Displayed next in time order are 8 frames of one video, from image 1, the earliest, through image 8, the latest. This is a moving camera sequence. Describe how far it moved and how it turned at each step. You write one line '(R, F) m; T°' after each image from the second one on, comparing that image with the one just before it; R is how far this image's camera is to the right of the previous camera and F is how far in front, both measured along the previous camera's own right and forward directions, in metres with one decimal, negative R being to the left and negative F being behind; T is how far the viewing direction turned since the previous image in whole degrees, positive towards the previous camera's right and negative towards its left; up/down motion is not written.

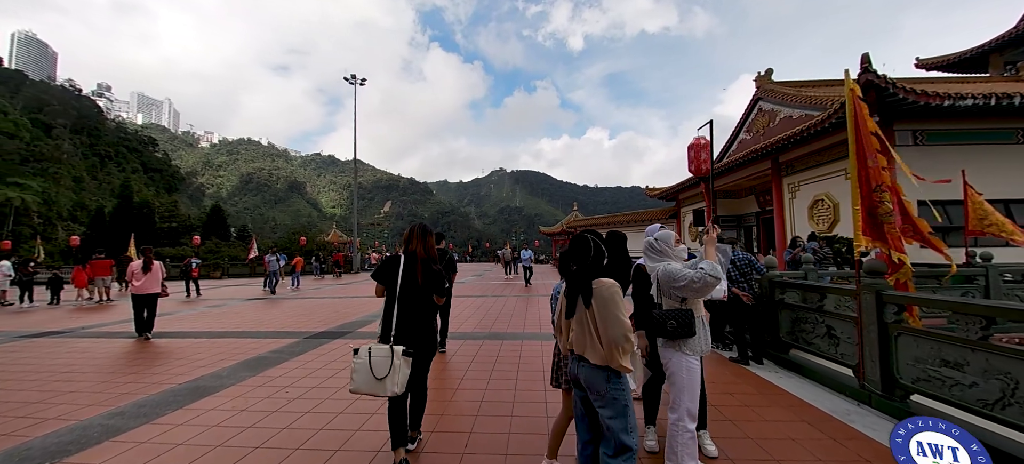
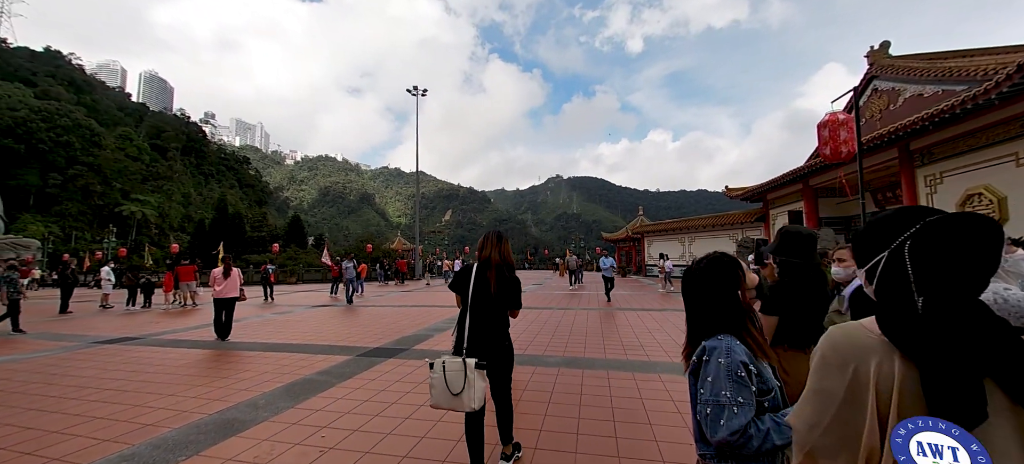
(-0.3, +0.9) m; -9°
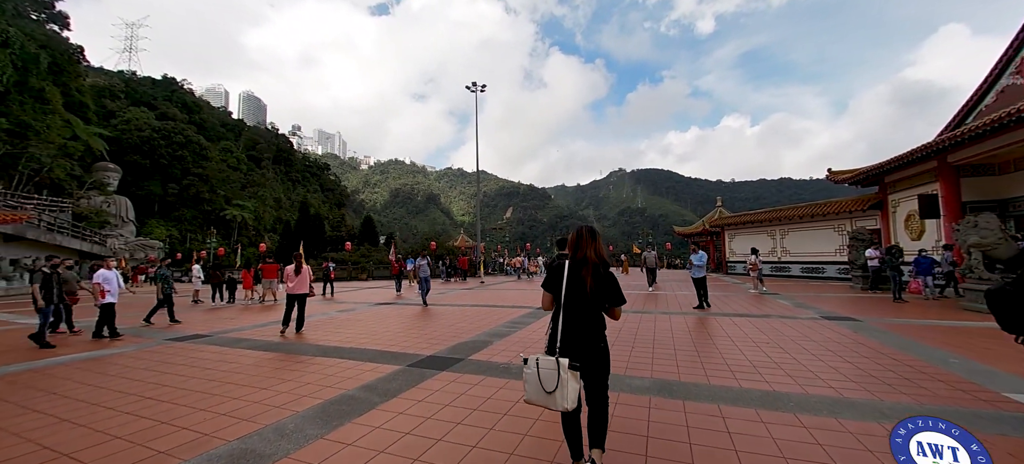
(-0.1, +0.8) m; -9°
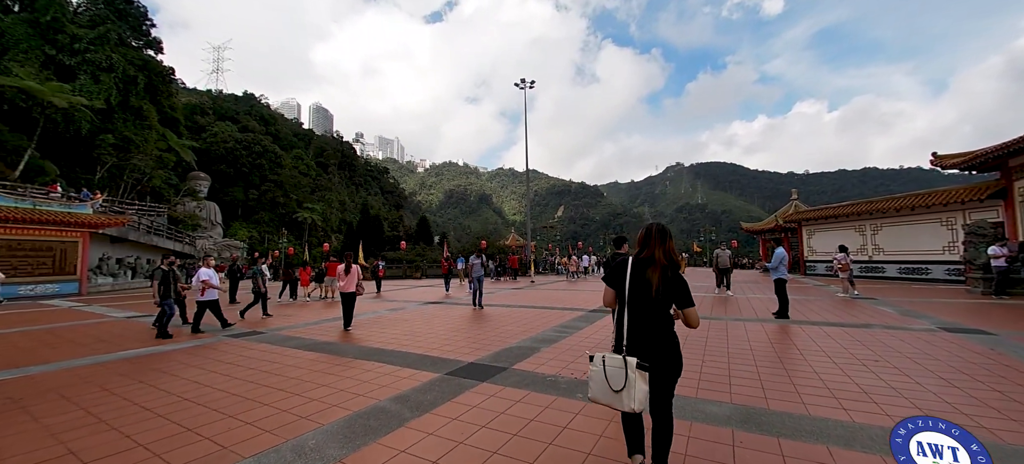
(0.0, +0.5) m; -8°
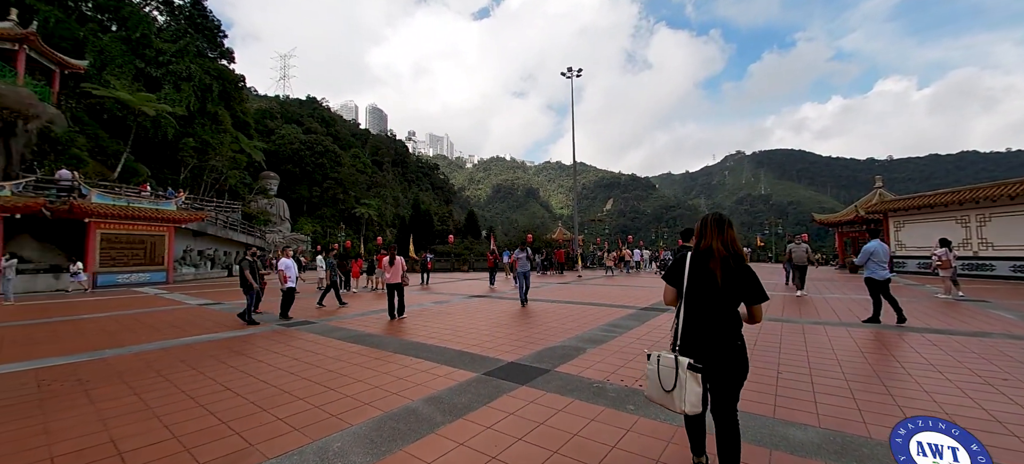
(0.0, +0.3) m; -7°
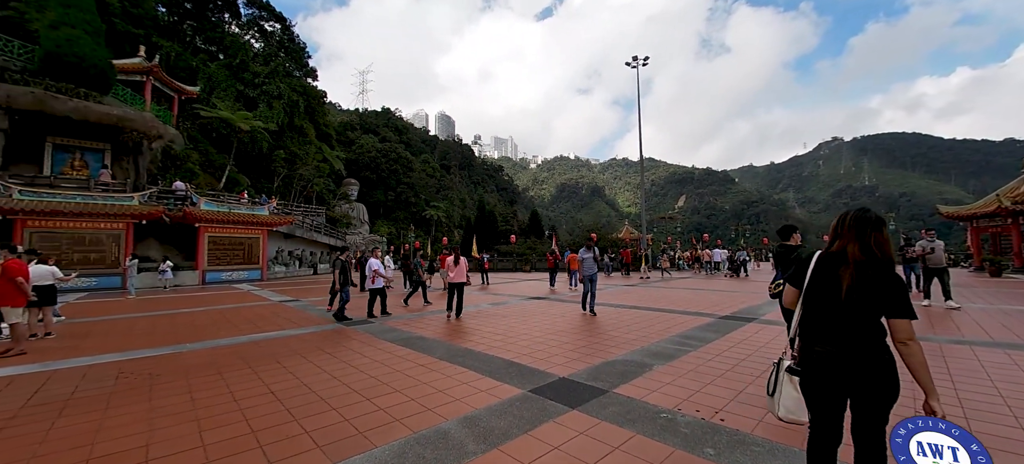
(+0.1, +0.4) m; -10°
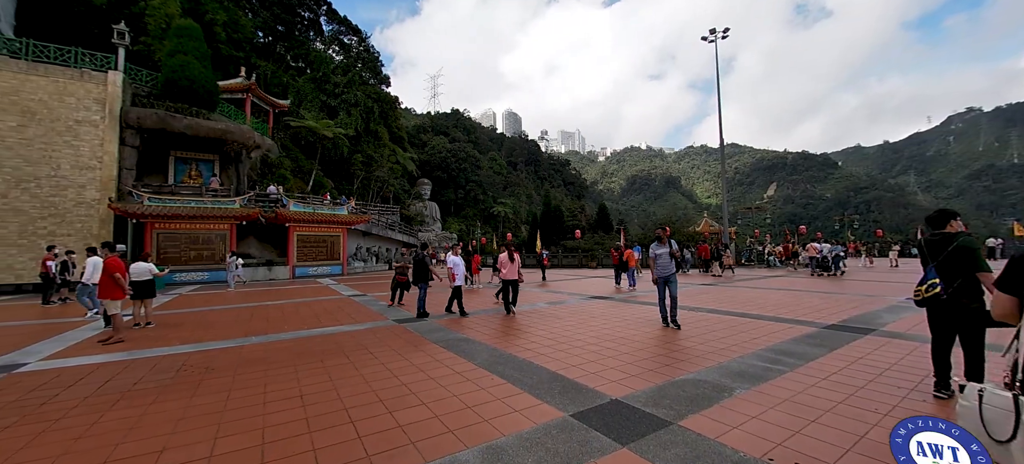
(+0.2, +0.4) m; -11°
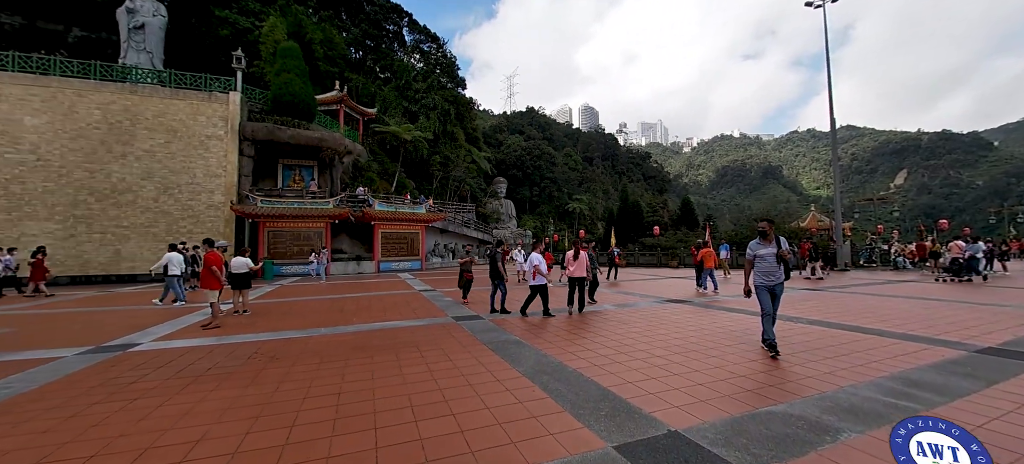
(+0.3, +0.3) m; -12°
